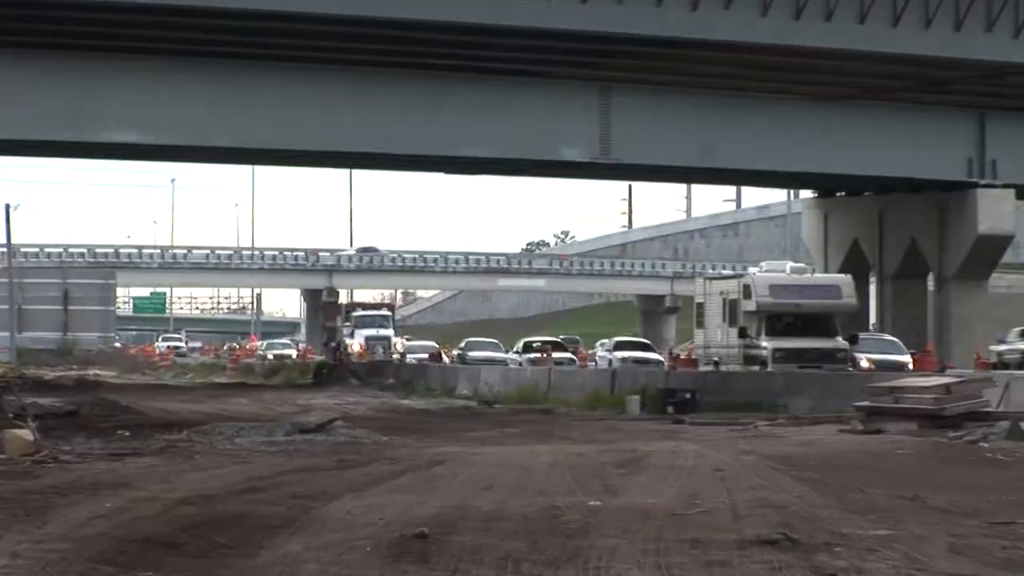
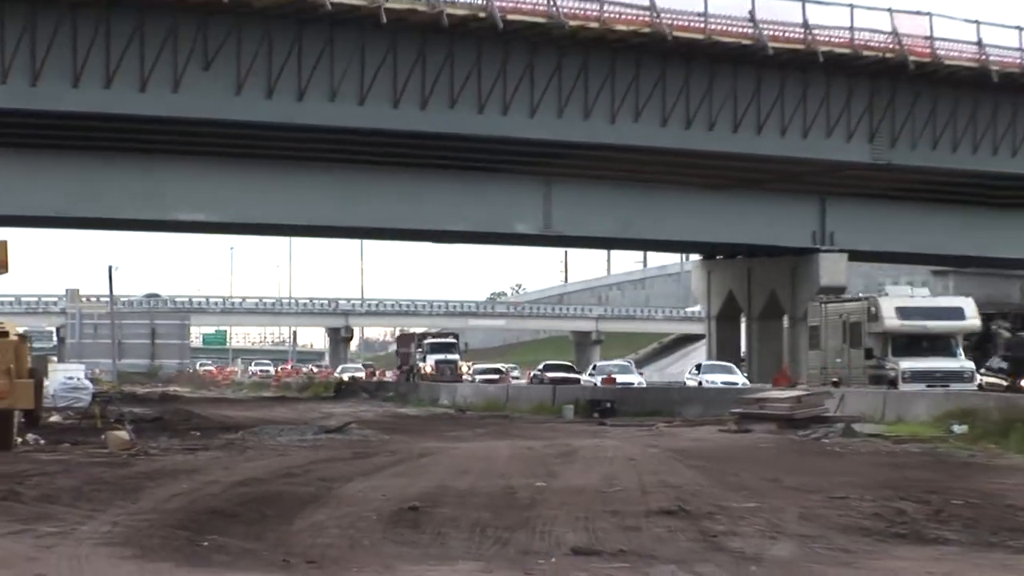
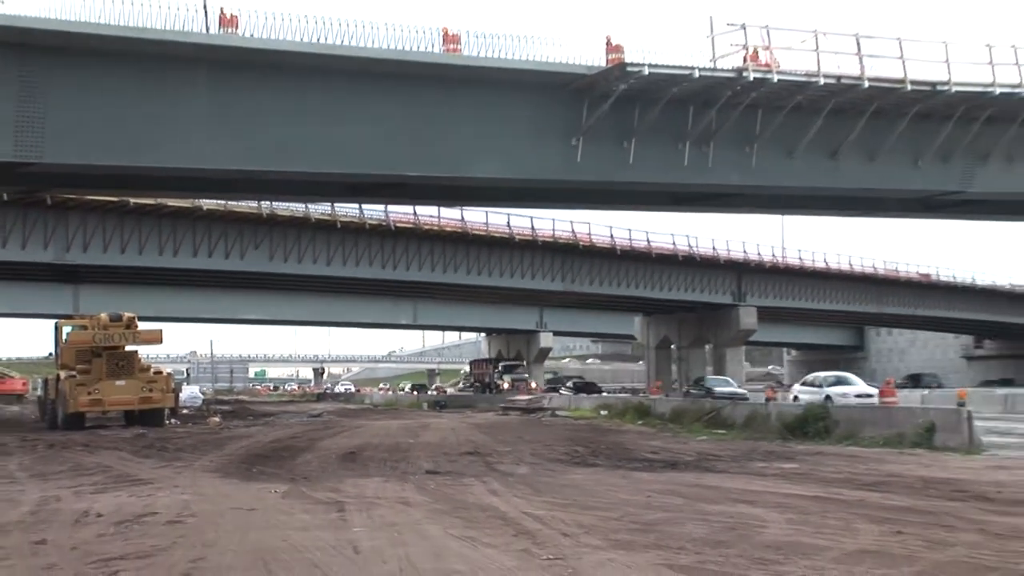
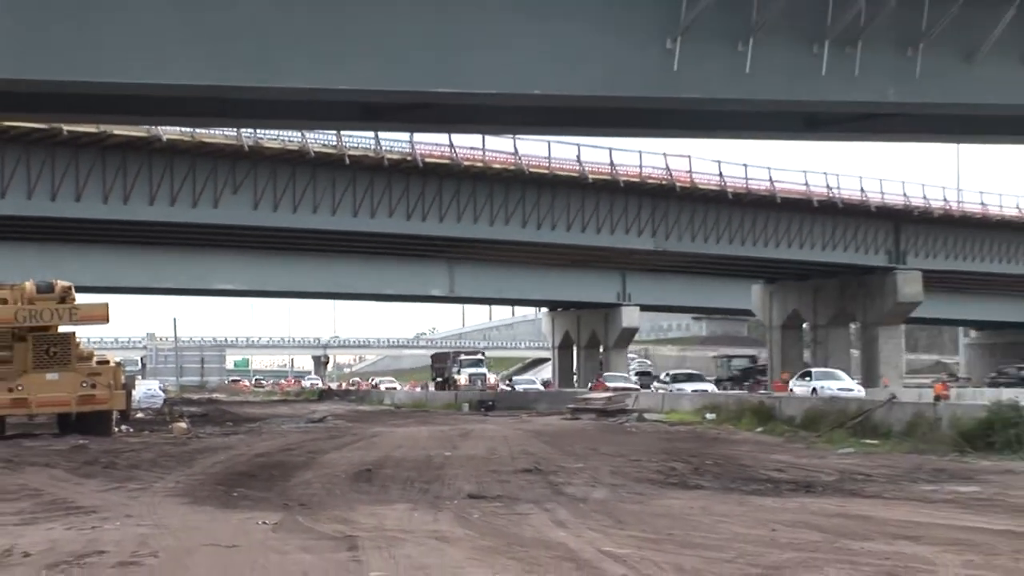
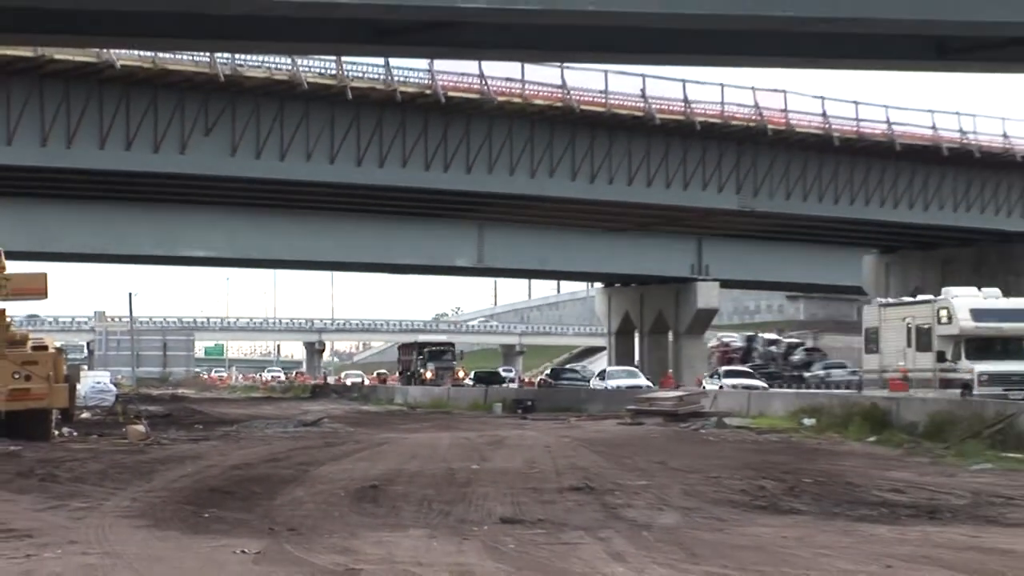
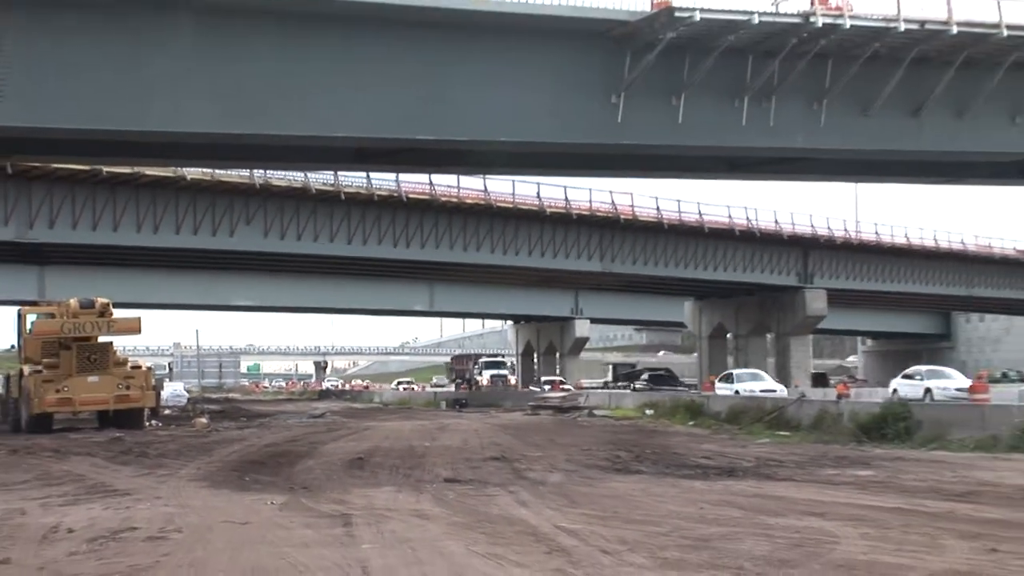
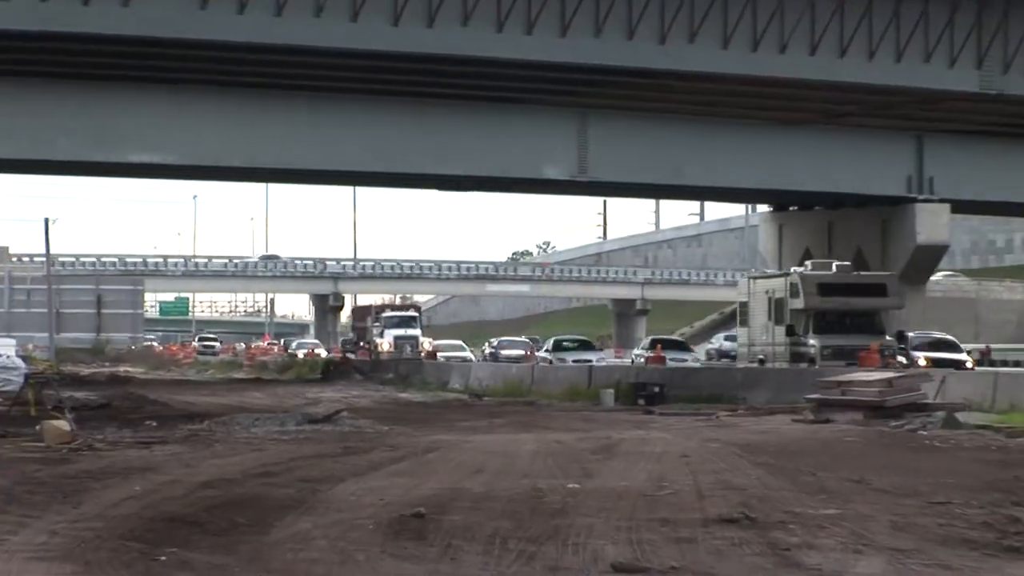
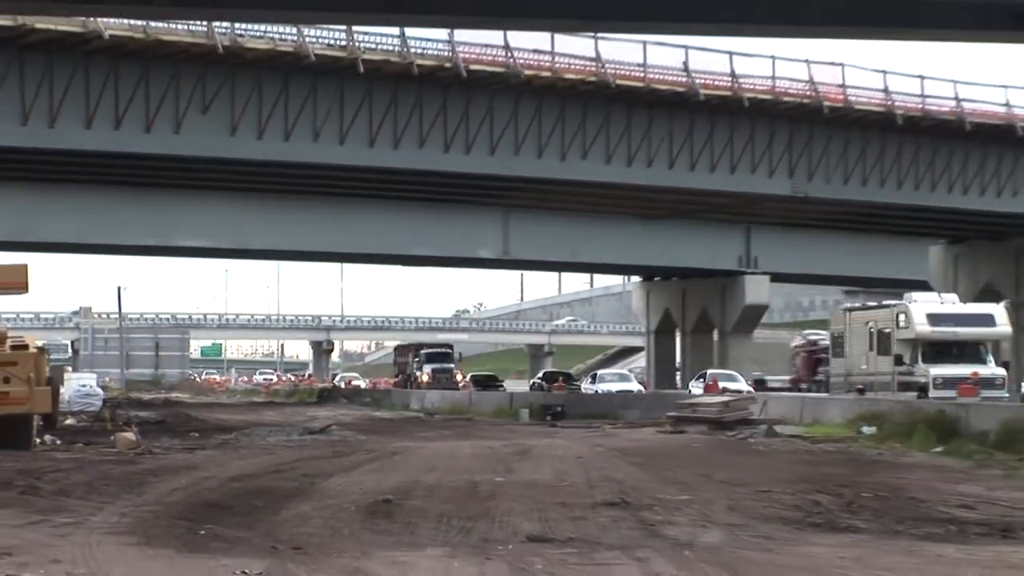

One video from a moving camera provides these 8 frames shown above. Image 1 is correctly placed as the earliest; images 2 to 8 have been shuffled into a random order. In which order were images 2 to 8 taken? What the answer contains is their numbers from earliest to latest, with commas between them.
7, 2, 8, 5, 4, 6, 3
